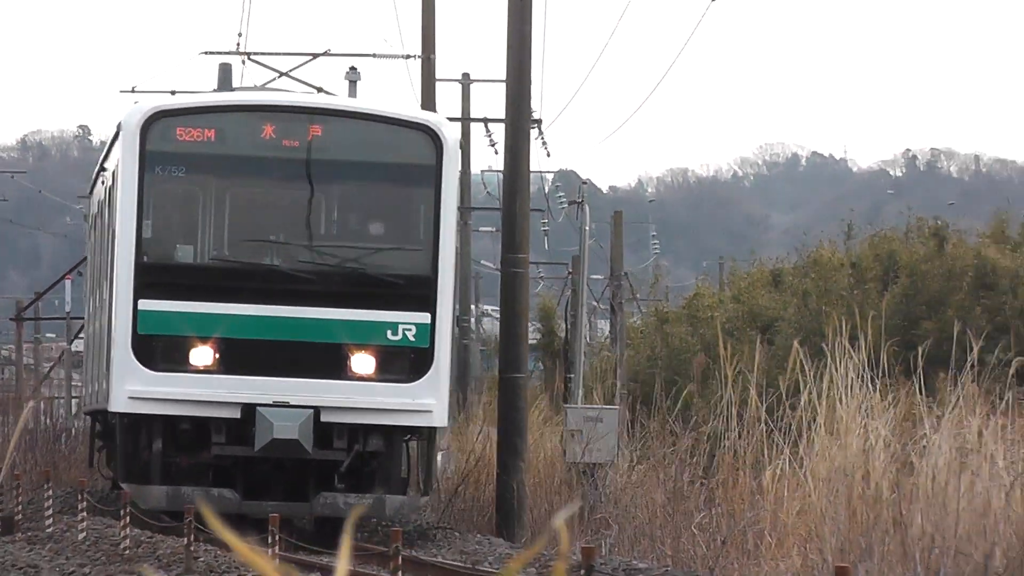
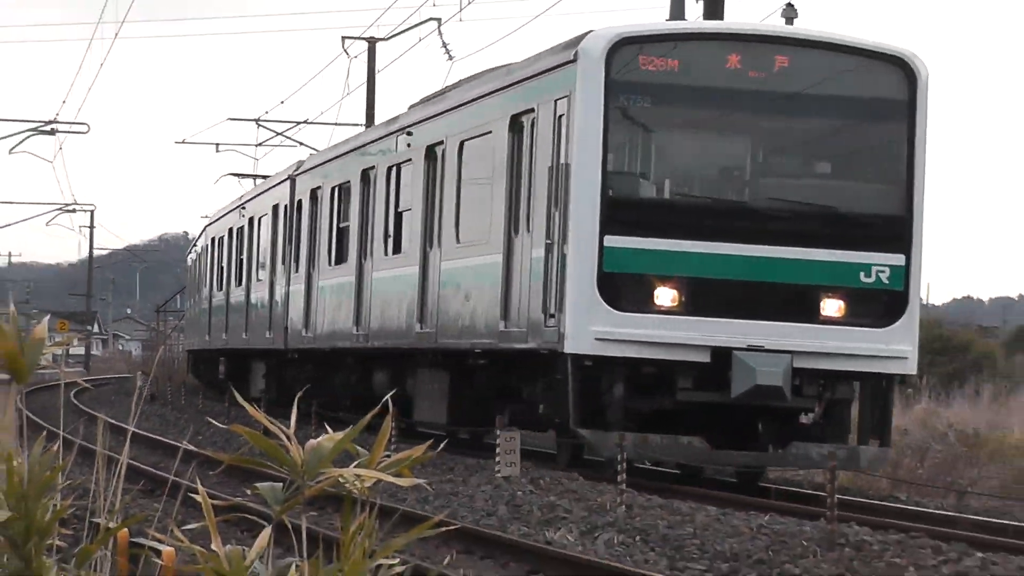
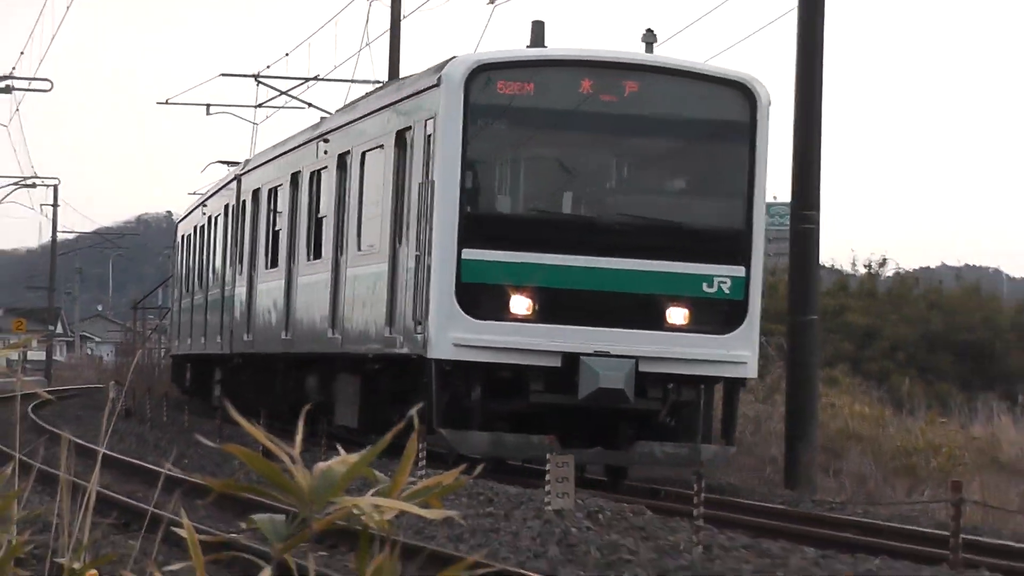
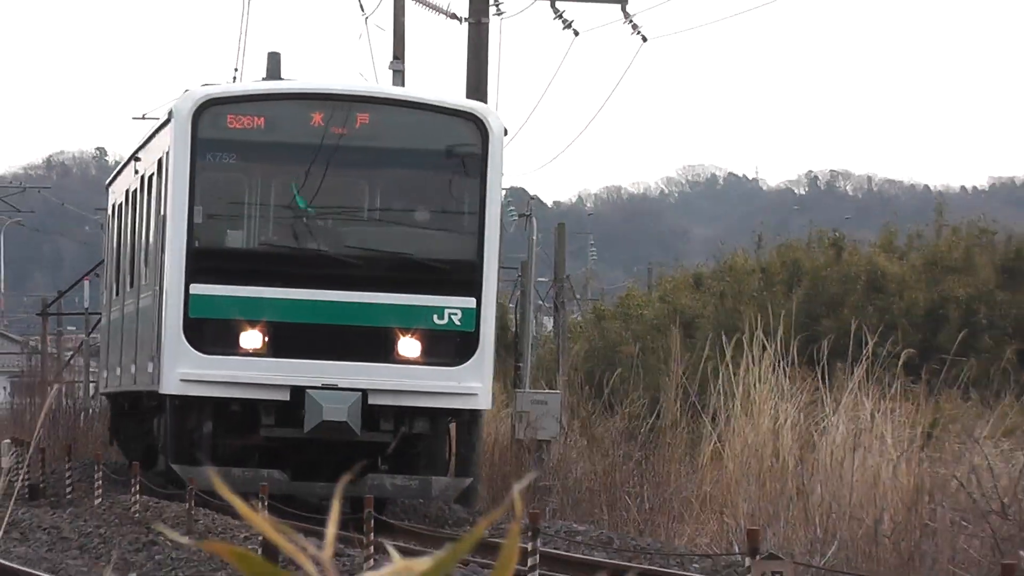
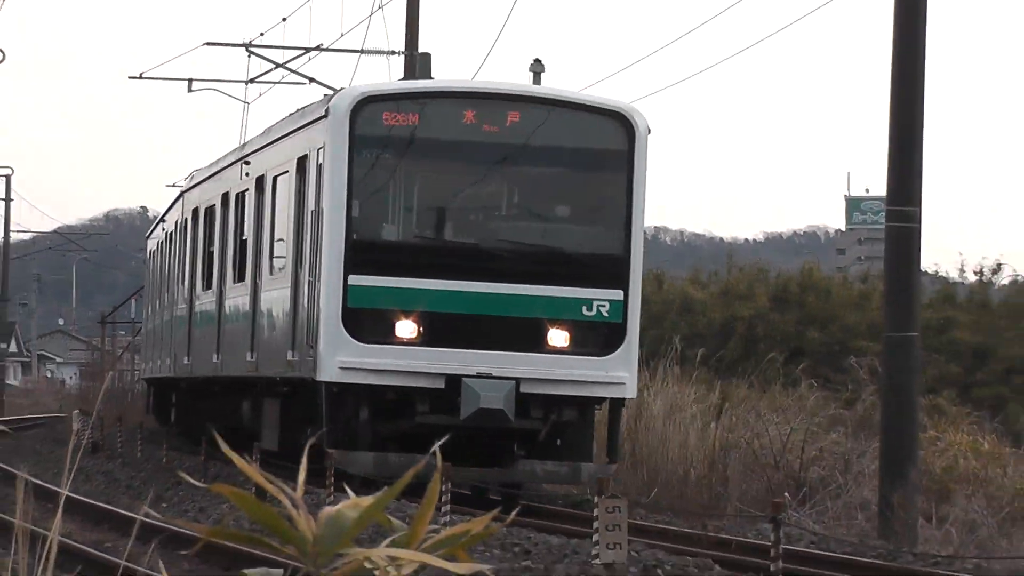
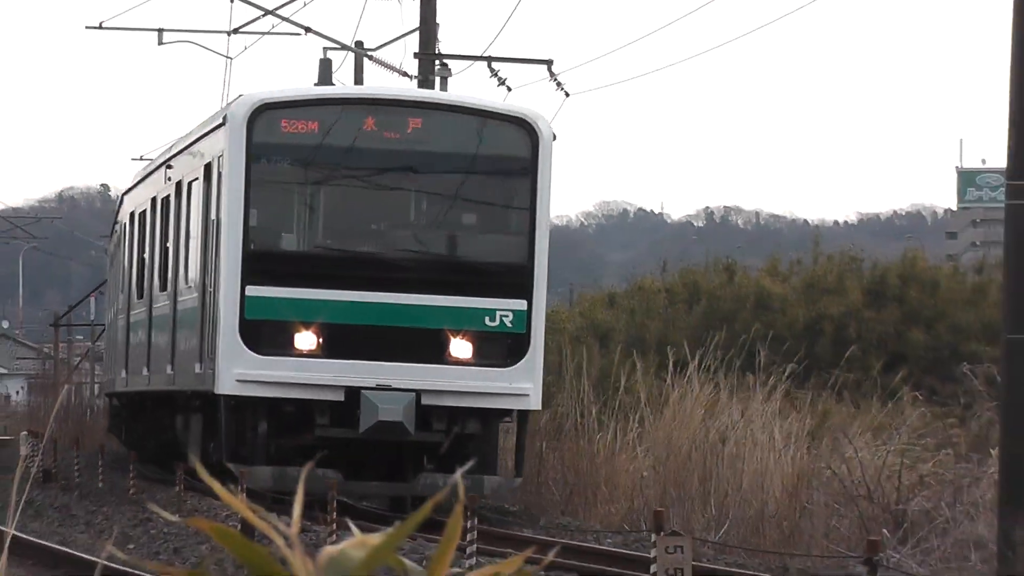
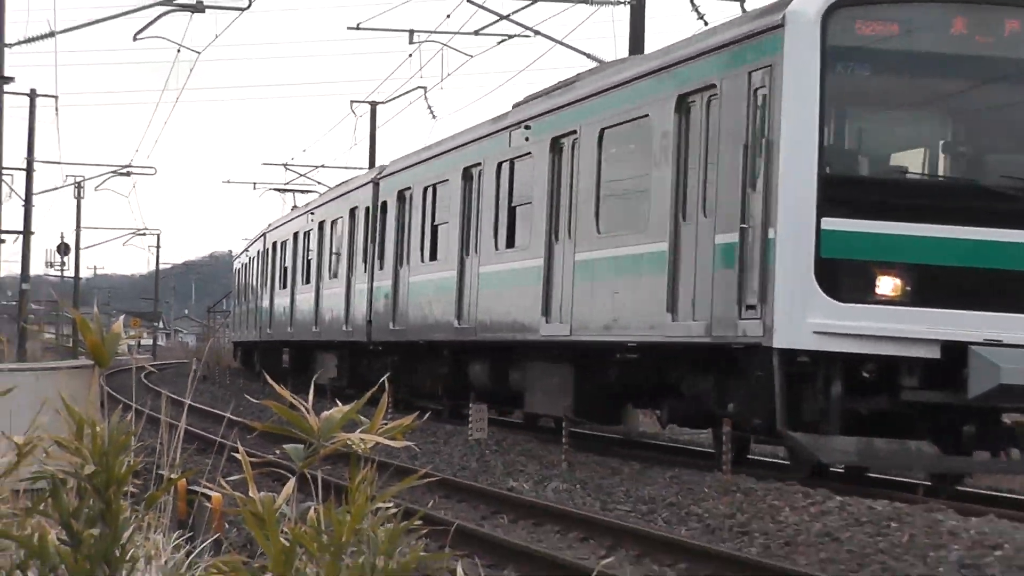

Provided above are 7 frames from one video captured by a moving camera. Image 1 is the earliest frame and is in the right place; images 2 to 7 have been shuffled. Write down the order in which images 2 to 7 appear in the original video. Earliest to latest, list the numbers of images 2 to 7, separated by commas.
4, 6, 5, 3, 2, 7
